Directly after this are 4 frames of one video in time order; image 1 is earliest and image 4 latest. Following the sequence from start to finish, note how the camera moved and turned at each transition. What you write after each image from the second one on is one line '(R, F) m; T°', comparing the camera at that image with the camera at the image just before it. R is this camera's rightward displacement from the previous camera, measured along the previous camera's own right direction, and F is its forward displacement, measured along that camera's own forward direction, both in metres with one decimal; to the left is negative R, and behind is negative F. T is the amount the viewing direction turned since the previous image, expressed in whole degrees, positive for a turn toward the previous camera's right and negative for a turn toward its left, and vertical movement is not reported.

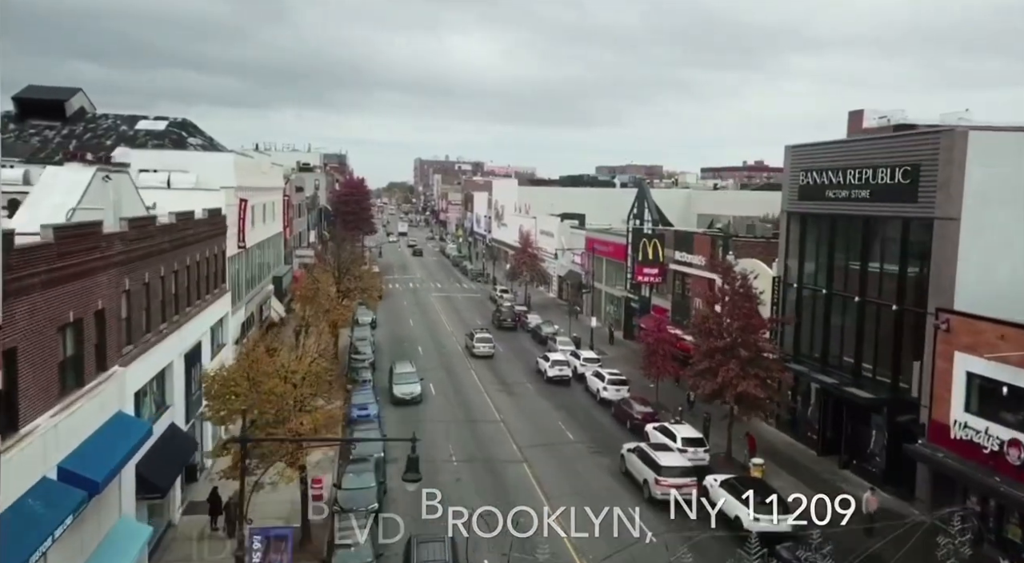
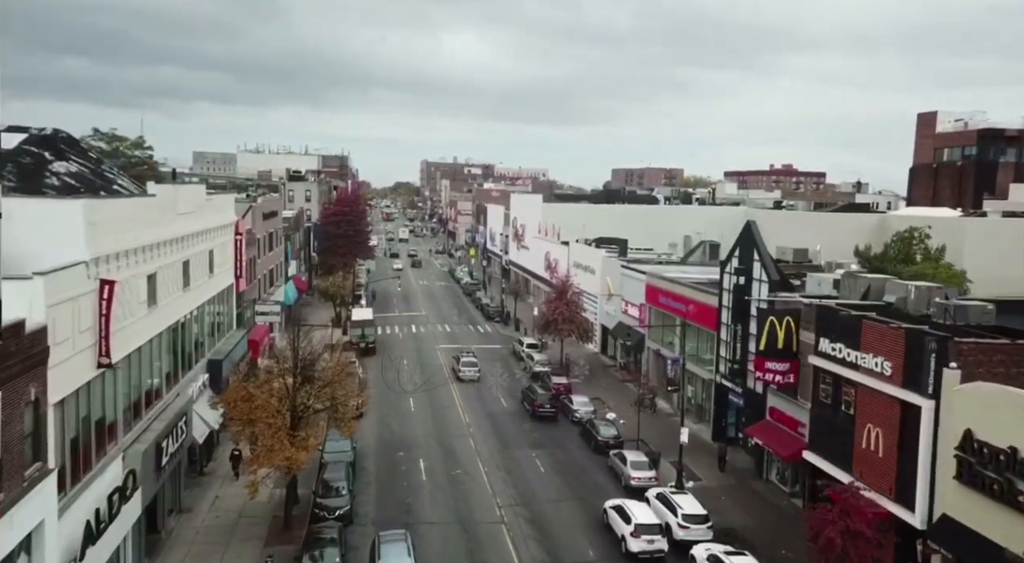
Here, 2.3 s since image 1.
(-1.7, +15.4) m; 0°
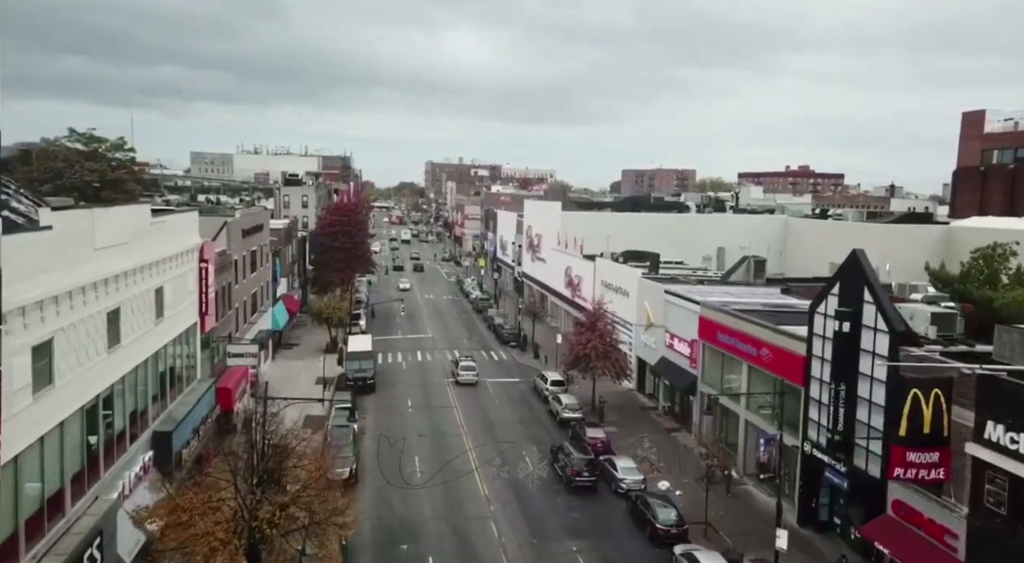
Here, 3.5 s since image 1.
(-1.1, +7.7) m; 0°
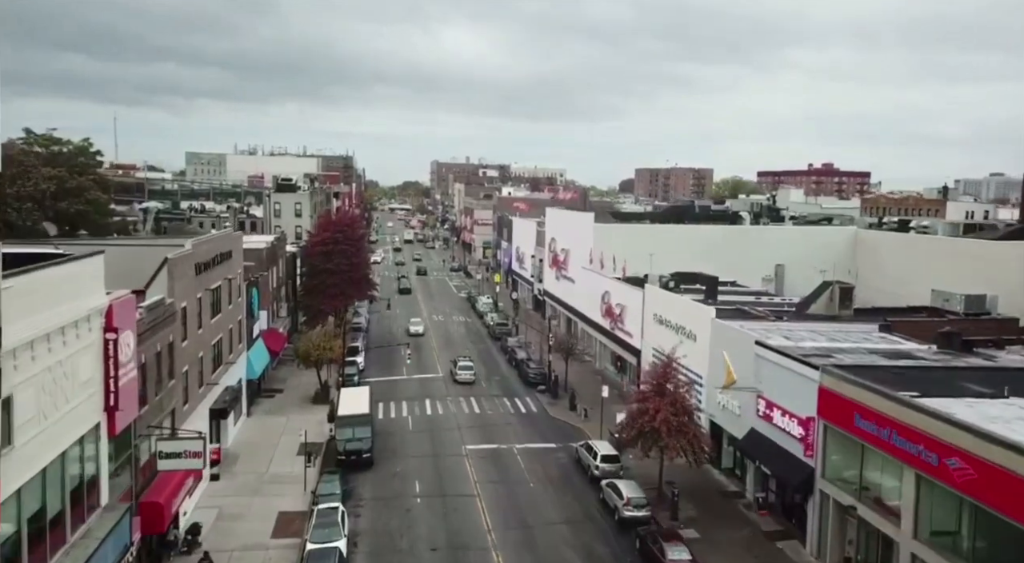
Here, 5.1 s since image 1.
(-1.5, +10.8) m; 0°
